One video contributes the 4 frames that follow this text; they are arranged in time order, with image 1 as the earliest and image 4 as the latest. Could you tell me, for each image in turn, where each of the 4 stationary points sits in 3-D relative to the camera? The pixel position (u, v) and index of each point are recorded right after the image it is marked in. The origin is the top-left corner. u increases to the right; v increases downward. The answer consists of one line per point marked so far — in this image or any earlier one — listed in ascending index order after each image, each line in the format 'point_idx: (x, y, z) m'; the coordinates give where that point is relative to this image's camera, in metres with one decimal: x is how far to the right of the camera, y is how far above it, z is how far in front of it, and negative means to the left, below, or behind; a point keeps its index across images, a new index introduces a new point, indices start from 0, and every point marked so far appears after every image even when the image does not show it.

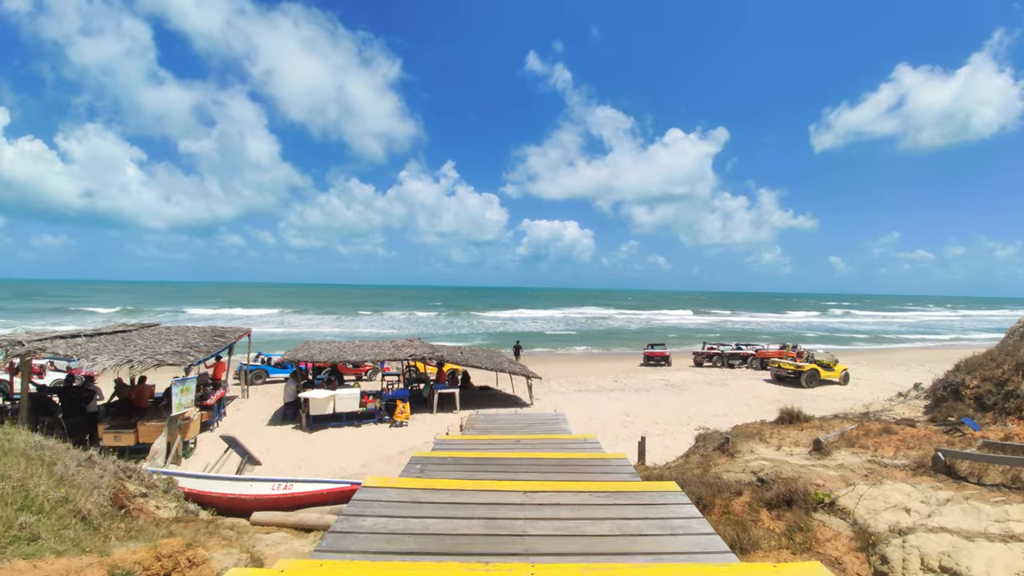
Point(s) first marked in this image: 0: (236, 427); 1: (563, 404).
0: (-7.1, -3.7, +12.1) m
1: (+1.6, -3.6, +14.3) m
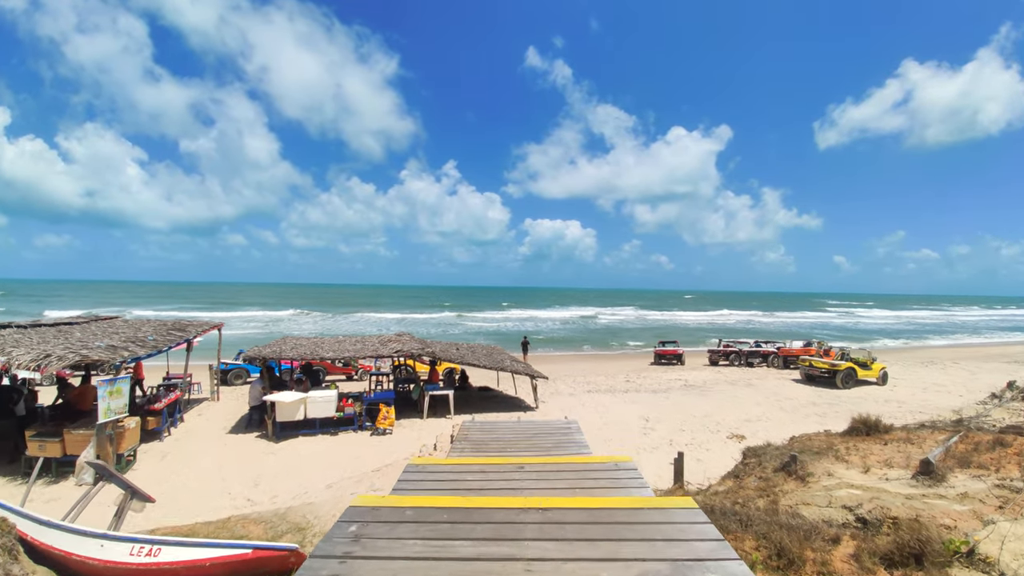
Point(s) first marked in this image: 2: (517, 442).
0: (-7.1, -3.3, +10.3) m
1: (+1.6, -3.2, +12.5) m
2: (+0.1, -2.3, +6.9) m
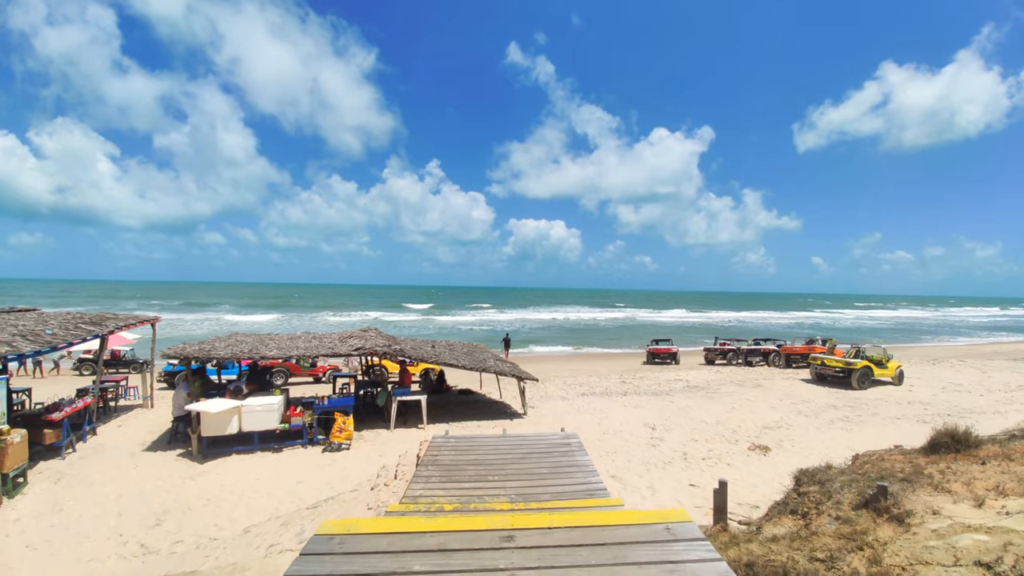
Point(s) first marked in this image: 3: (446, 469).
0: (-7.4, -3.0, +8.4) m
1: (+1.2, -2.9, +10.8) m
2: (-0.1, -2.0, +5.2) m
3: (-0.7, -2.0, +5.0) m
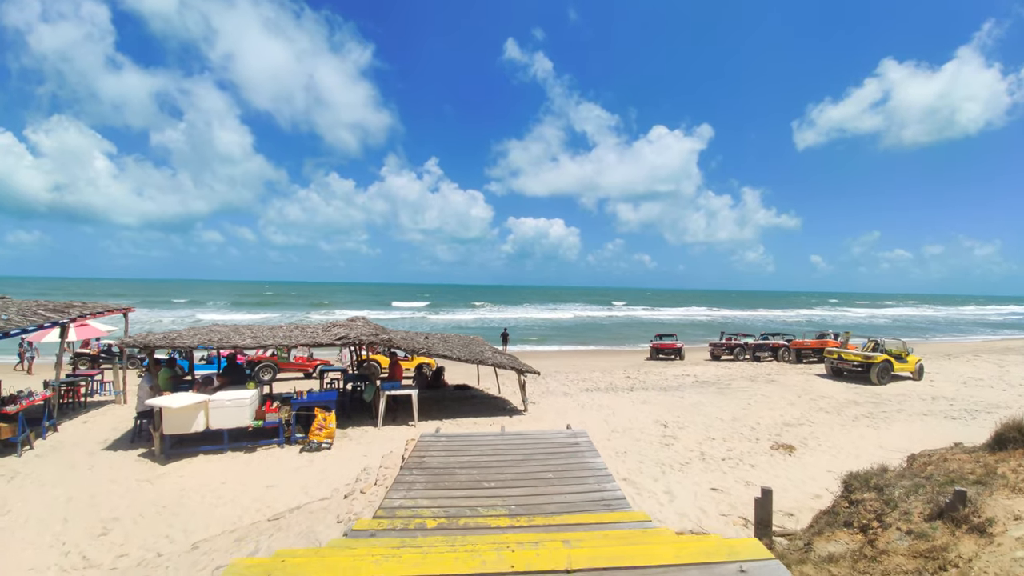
0: (-7.4, -2.7, +7.5) m
1: (+1.2, -2.6, +10.0) m
2: (-0.1, -1.7, +4.4) m
3: (-0.7, -1.7, +4.2) m
